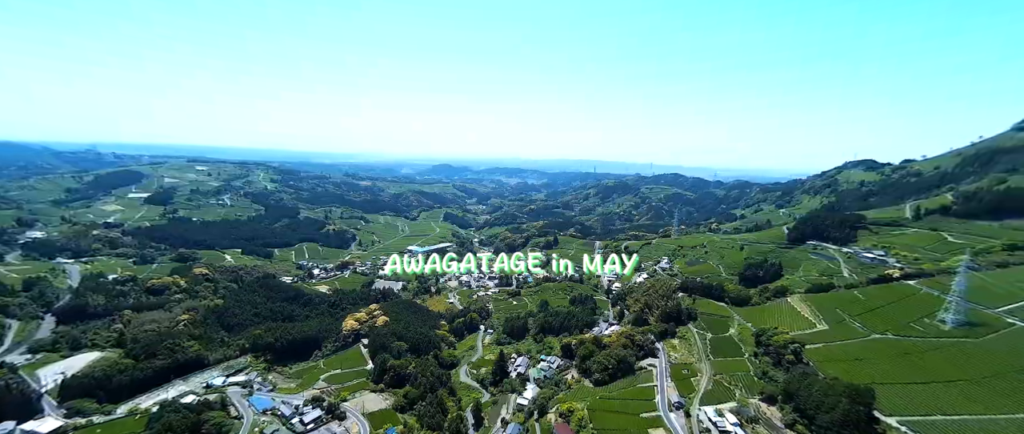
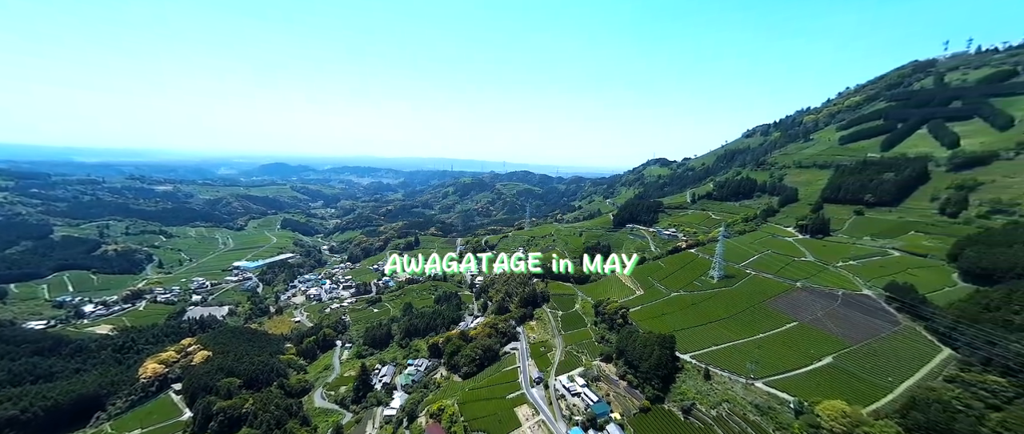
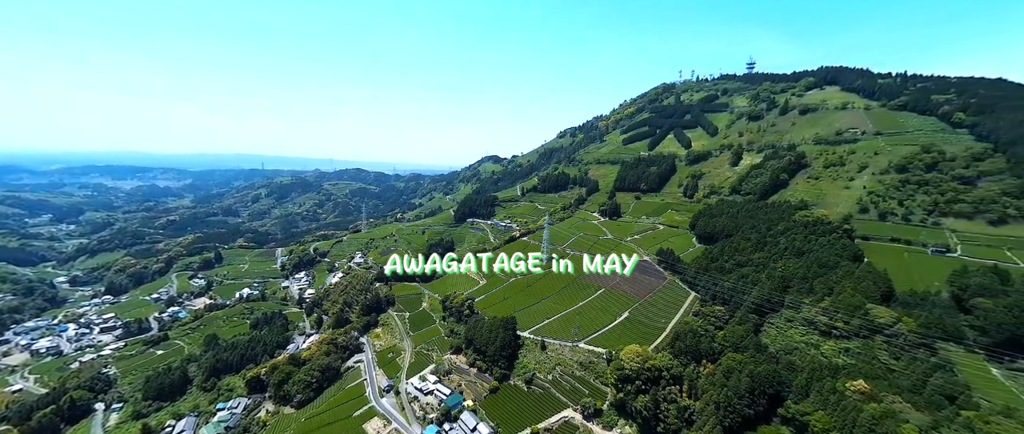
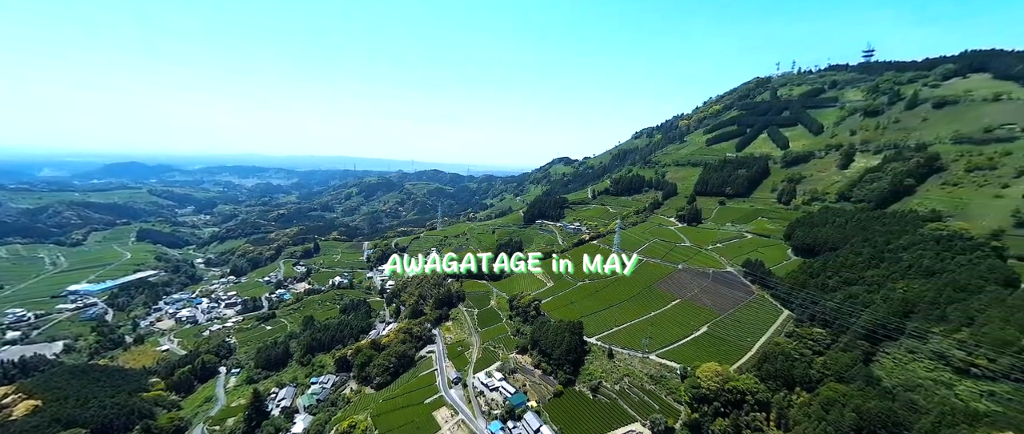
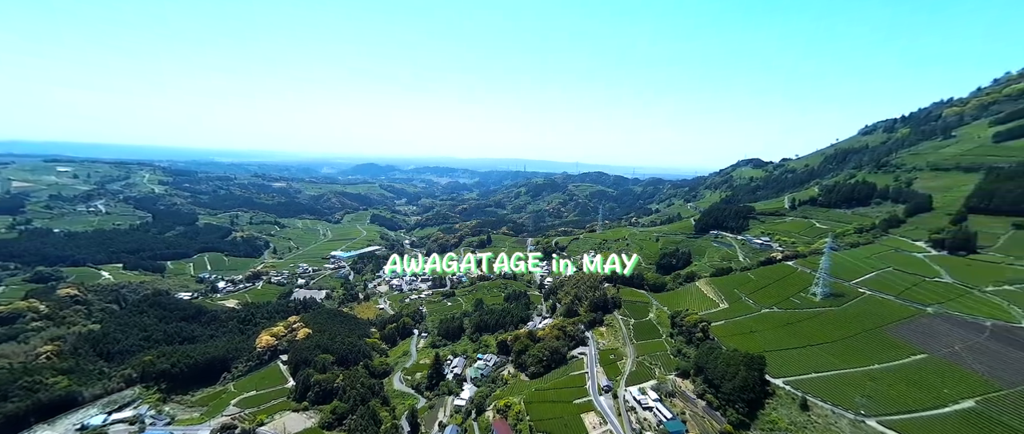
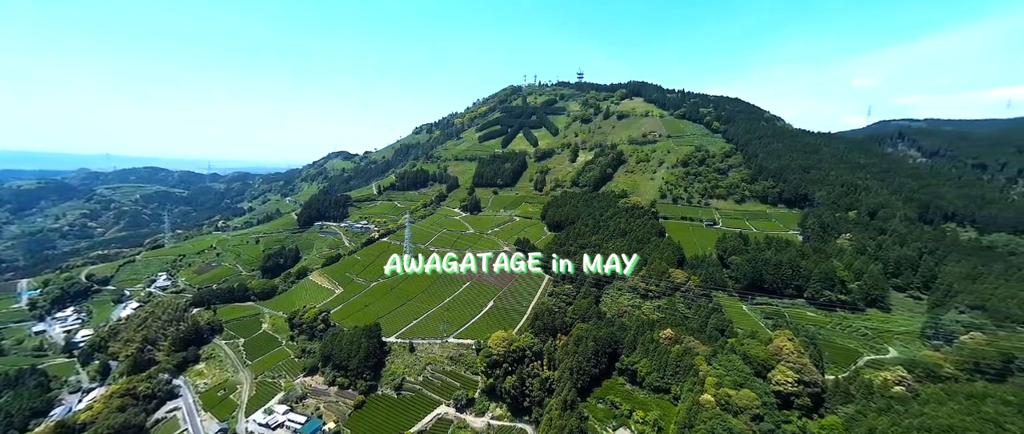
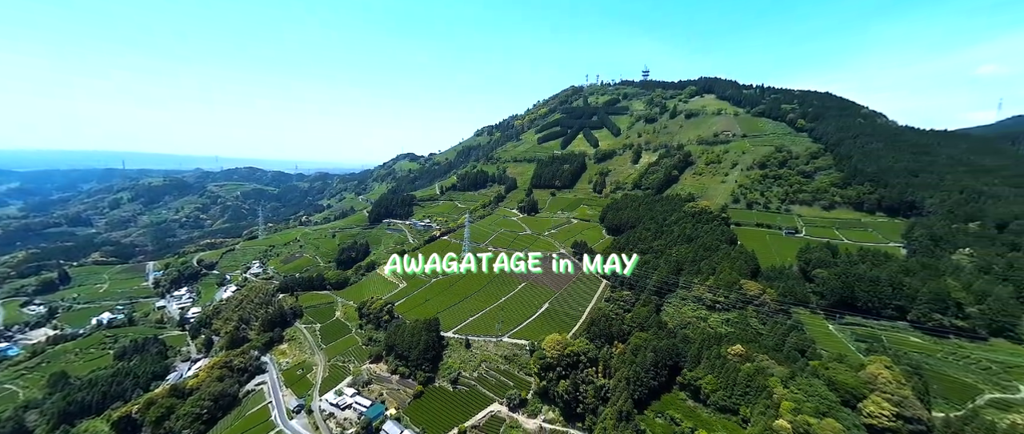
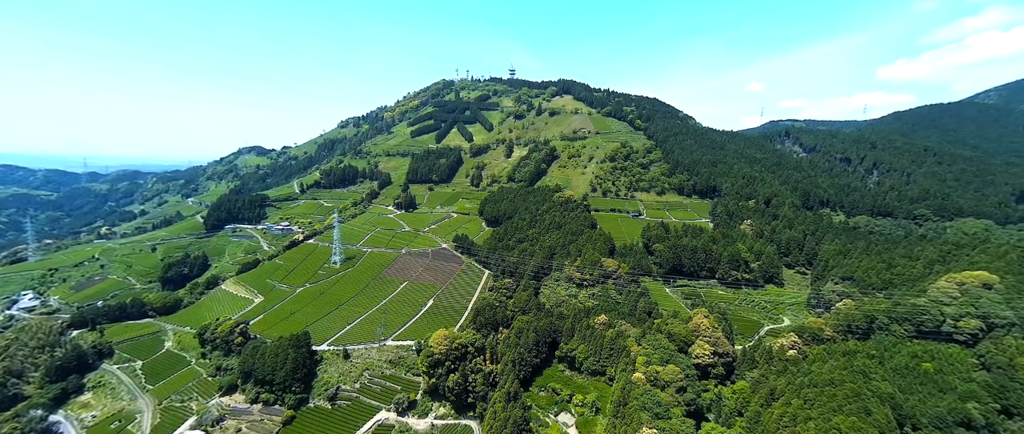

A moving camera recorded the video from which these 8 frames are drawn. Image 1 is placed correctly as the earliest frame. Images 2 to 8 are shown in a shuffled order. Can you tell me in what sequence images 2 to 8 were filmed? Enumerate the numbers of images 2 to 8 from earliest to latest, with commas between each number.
5, 2, 4, 3, 7, 6, 8
